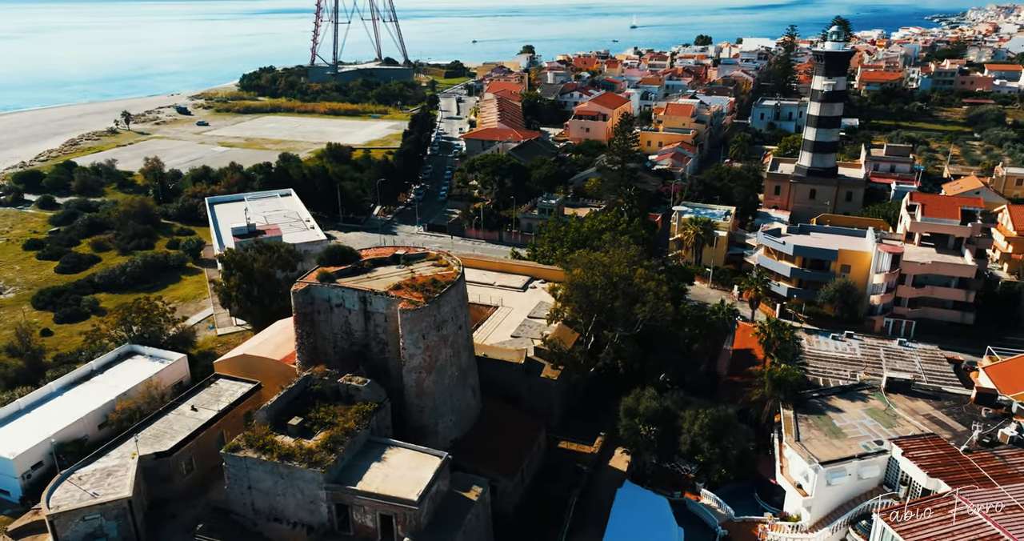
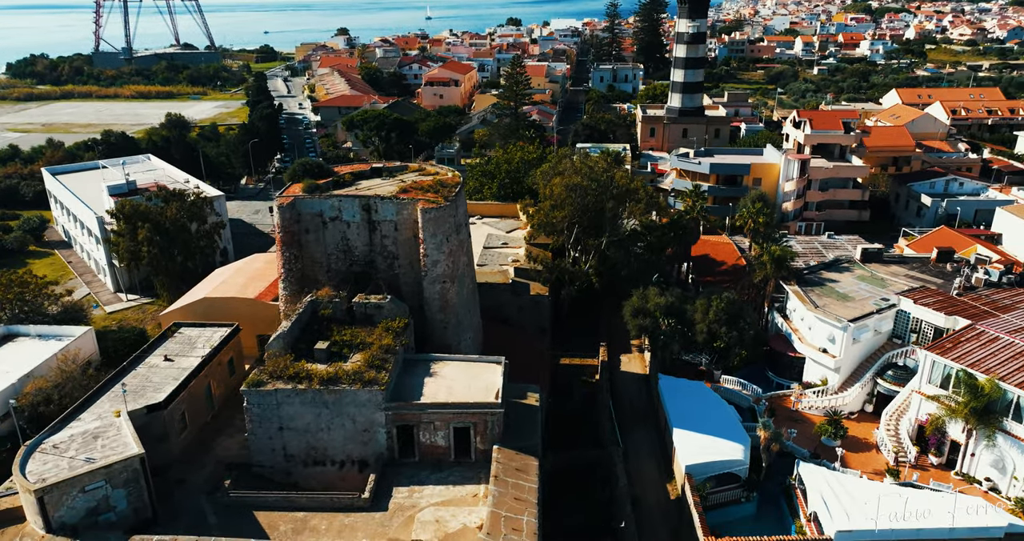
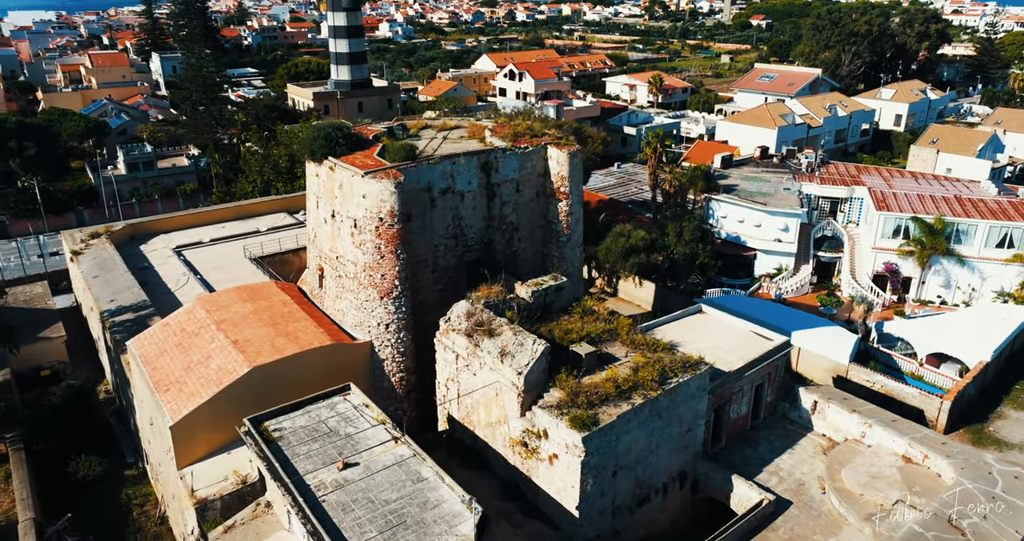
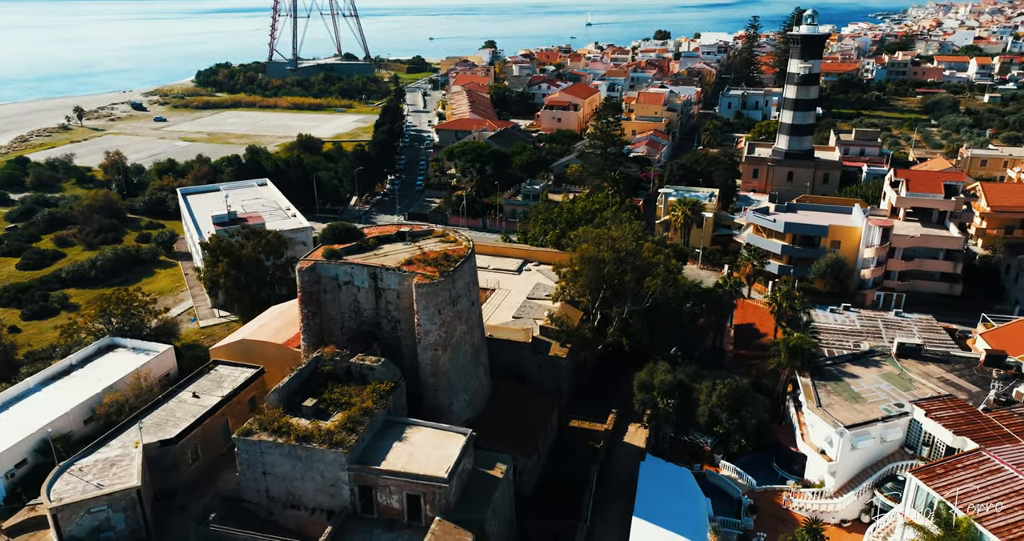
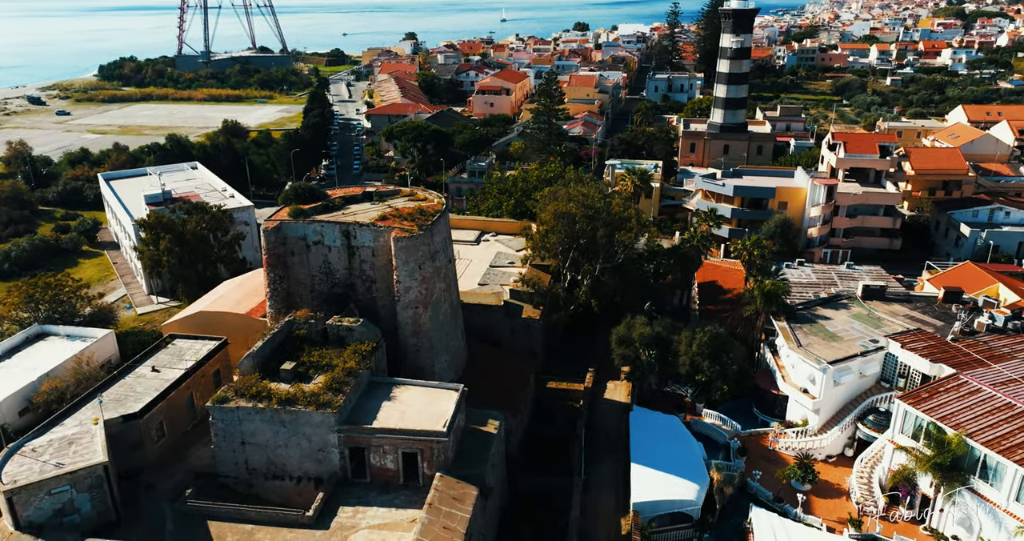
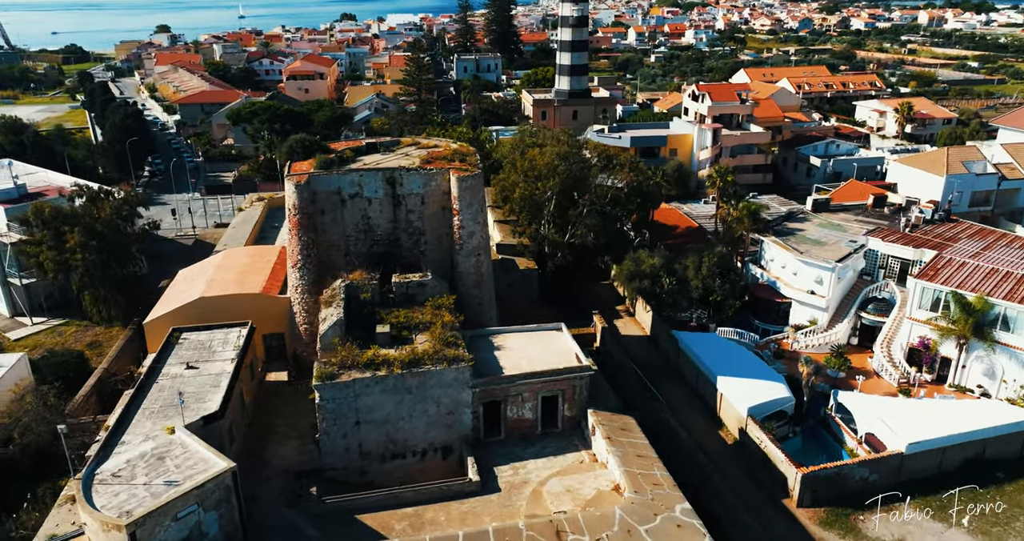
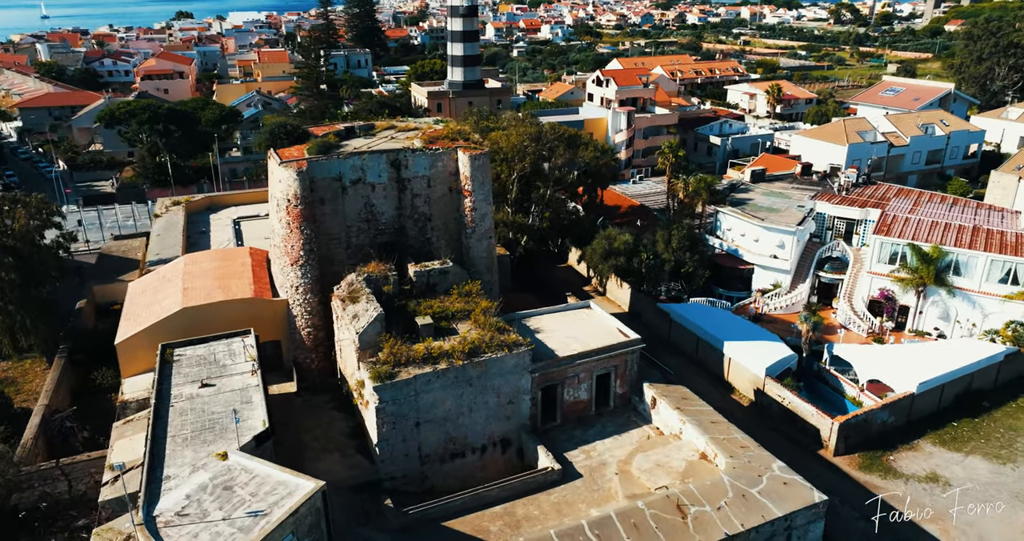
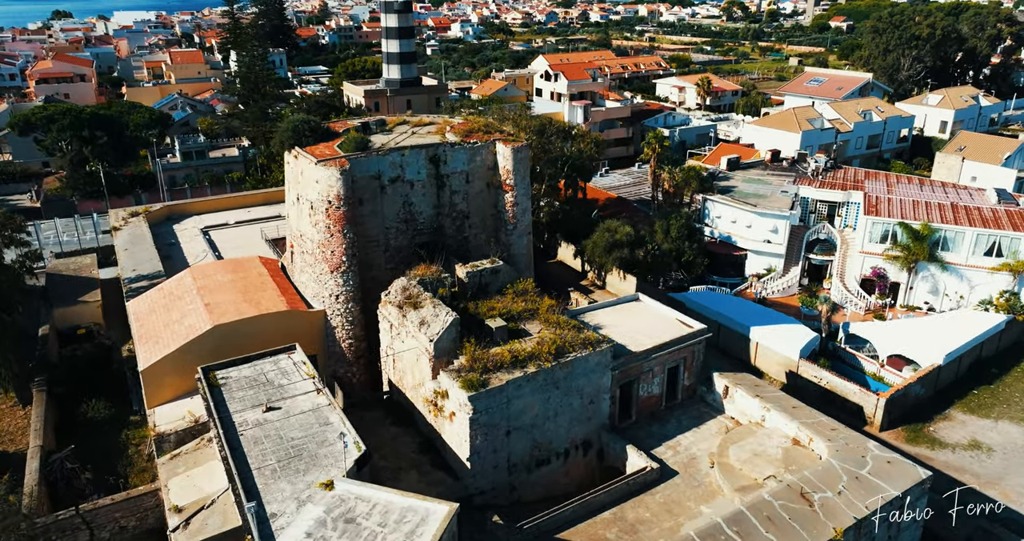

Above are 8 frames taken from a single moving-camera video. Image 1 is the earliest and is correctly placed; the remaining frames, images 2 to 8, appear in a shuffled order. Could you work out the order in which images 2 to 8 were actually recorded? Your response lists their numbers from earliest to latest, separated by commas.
4, 5, 2, 6, 7, 8, 3
